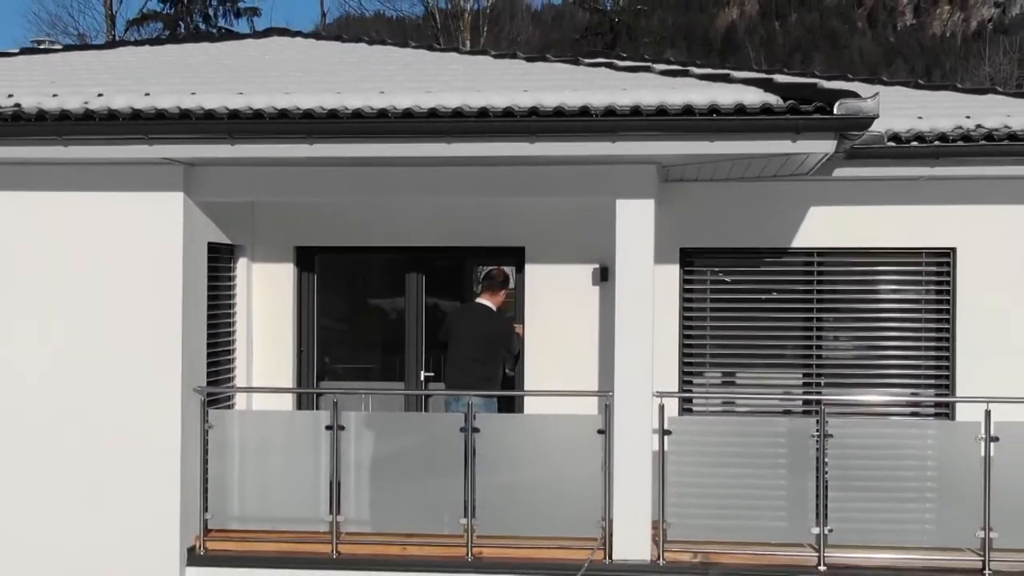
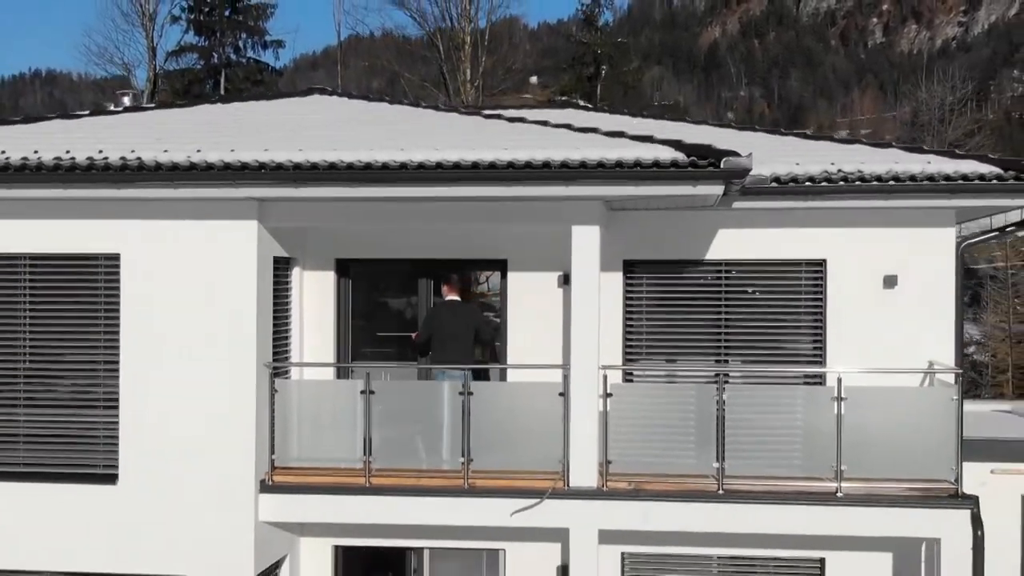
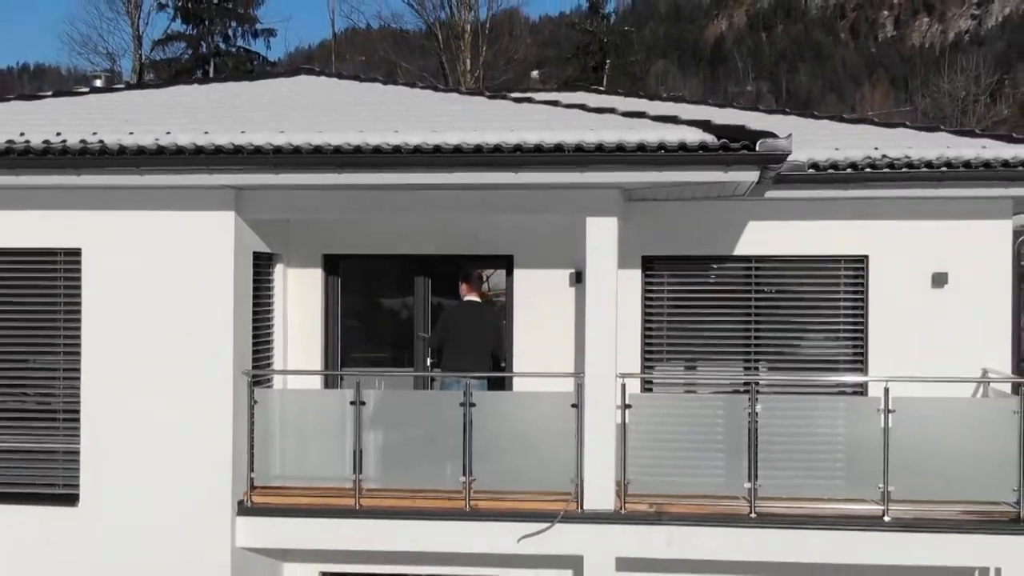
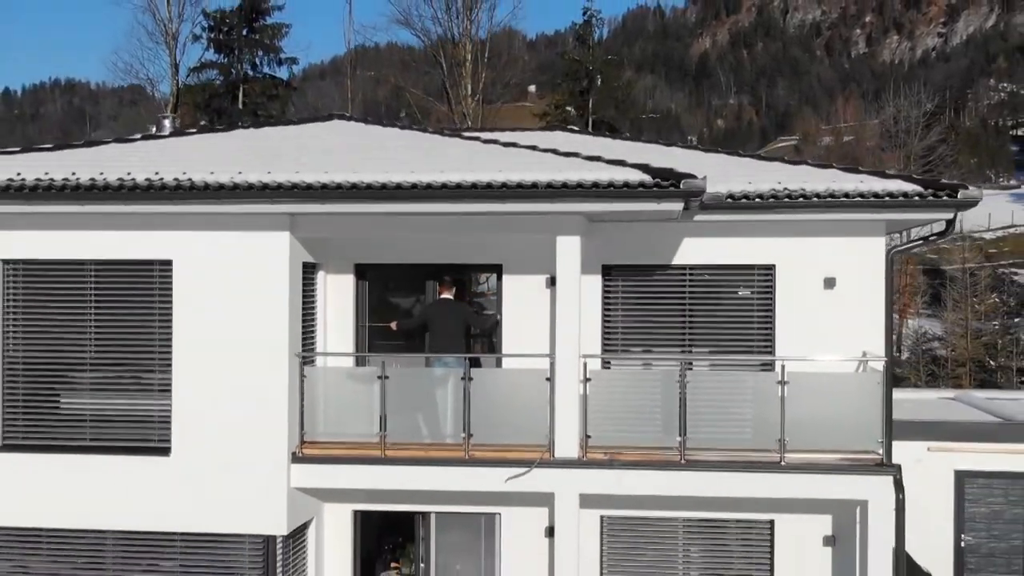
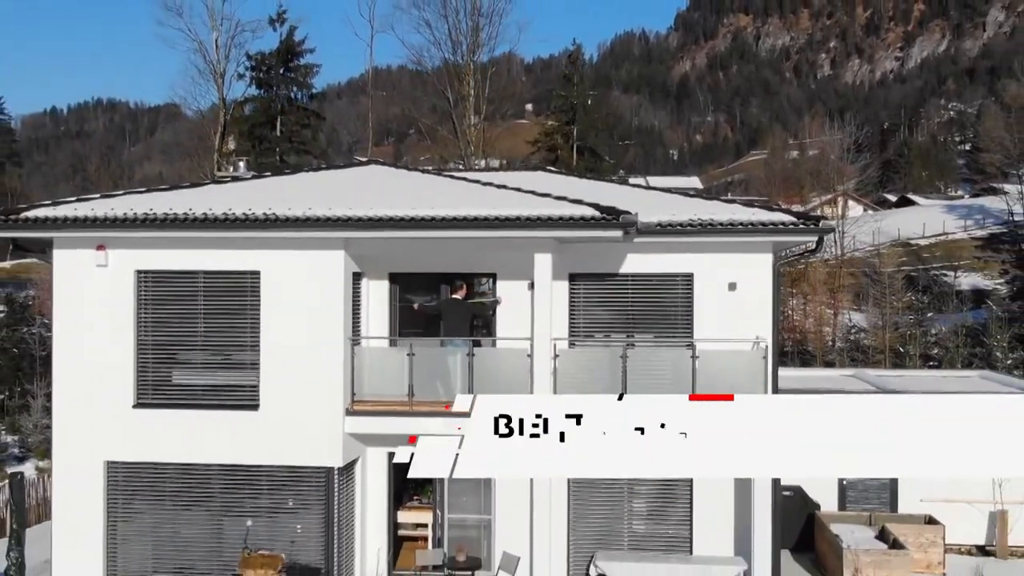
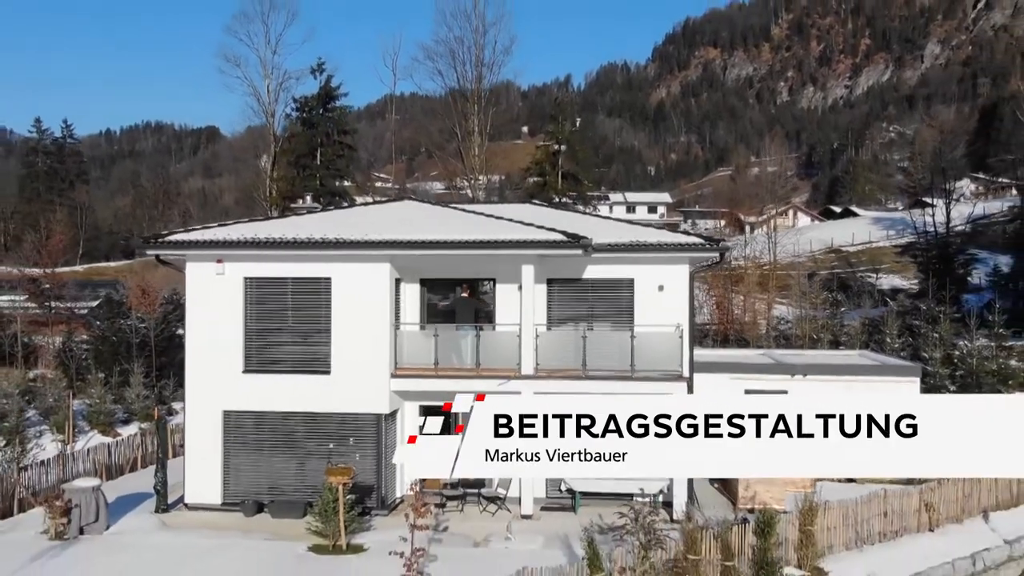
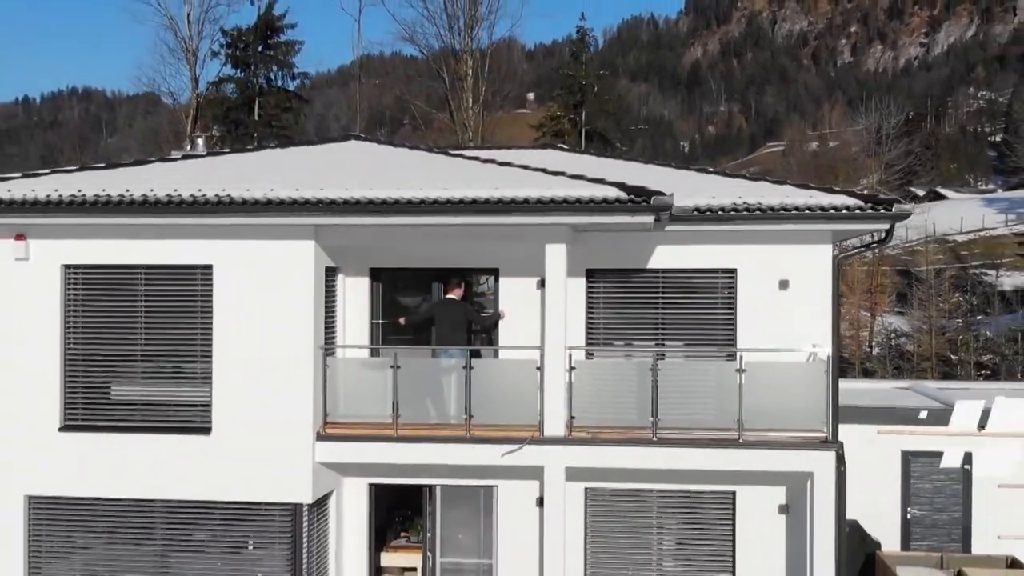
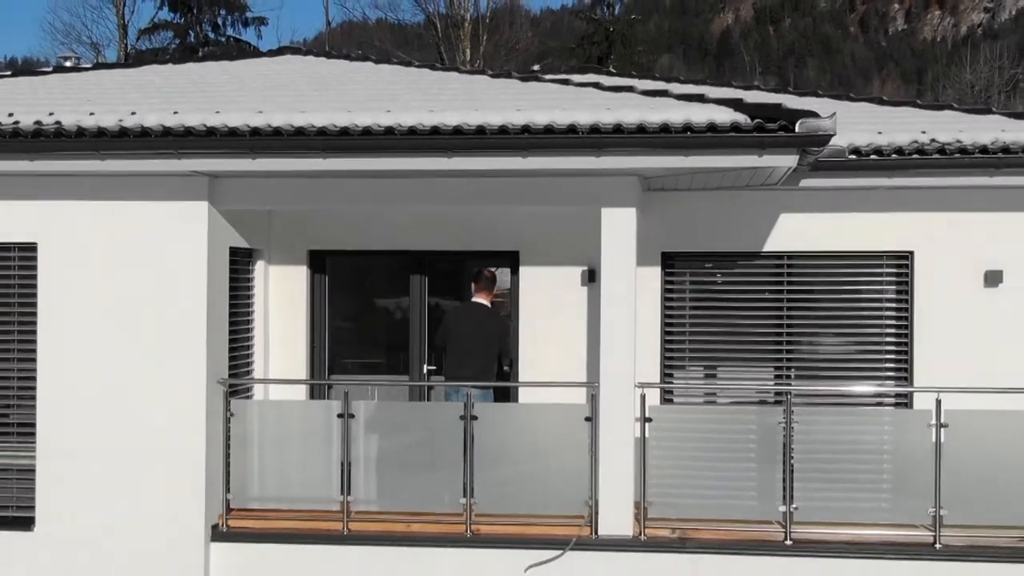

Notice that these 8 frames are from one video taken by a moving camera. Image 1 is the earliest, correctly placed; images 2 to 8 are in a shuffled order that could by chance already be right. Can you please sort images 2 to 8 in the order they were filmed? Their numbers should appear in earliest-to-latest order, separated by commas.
8, 3, 2, 4, 7, 5, 6
